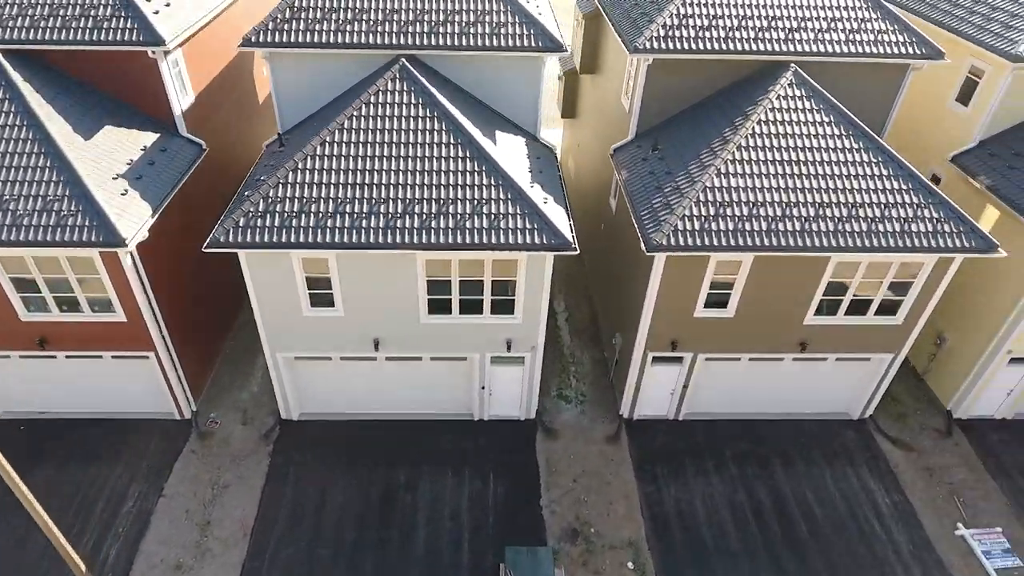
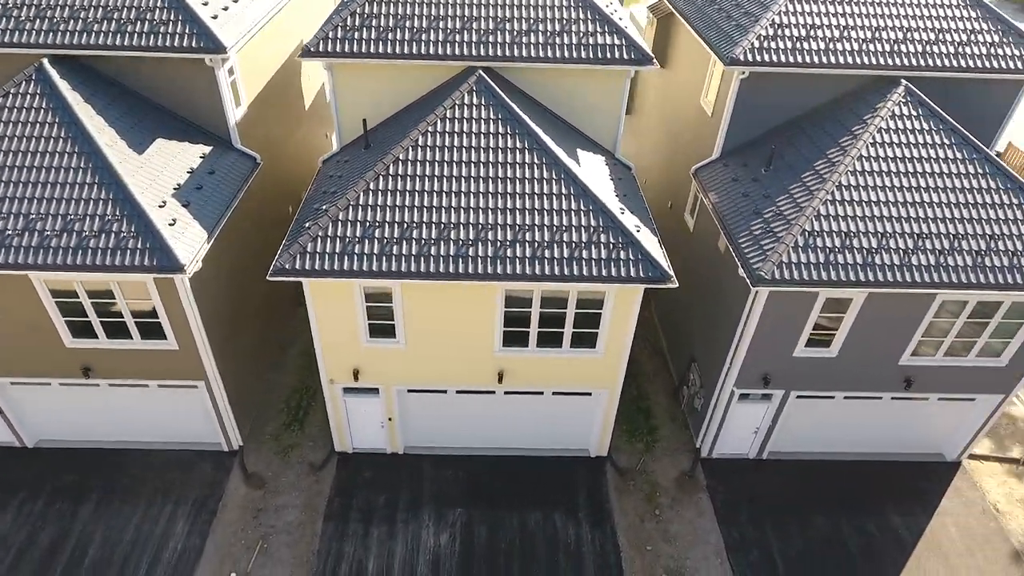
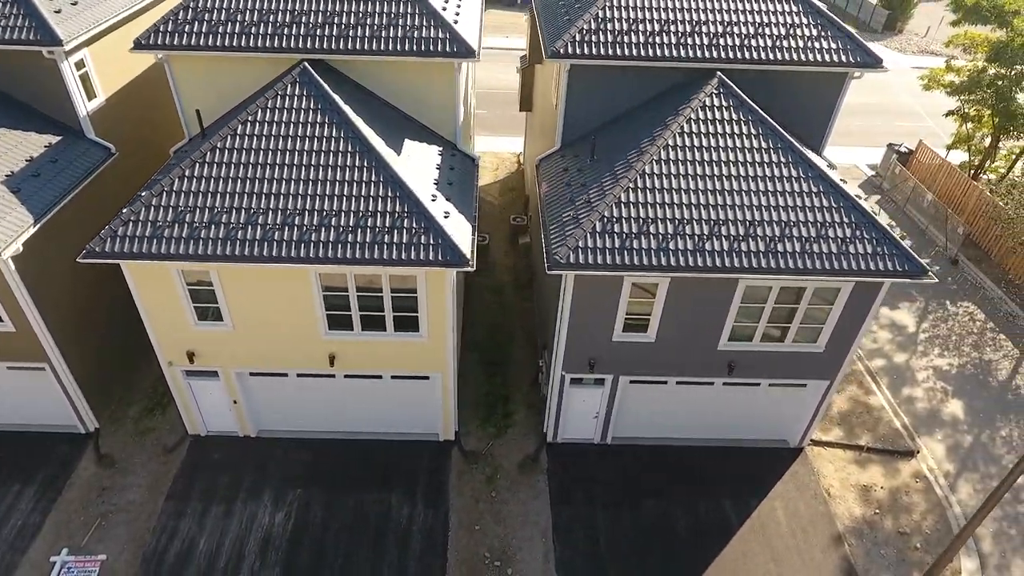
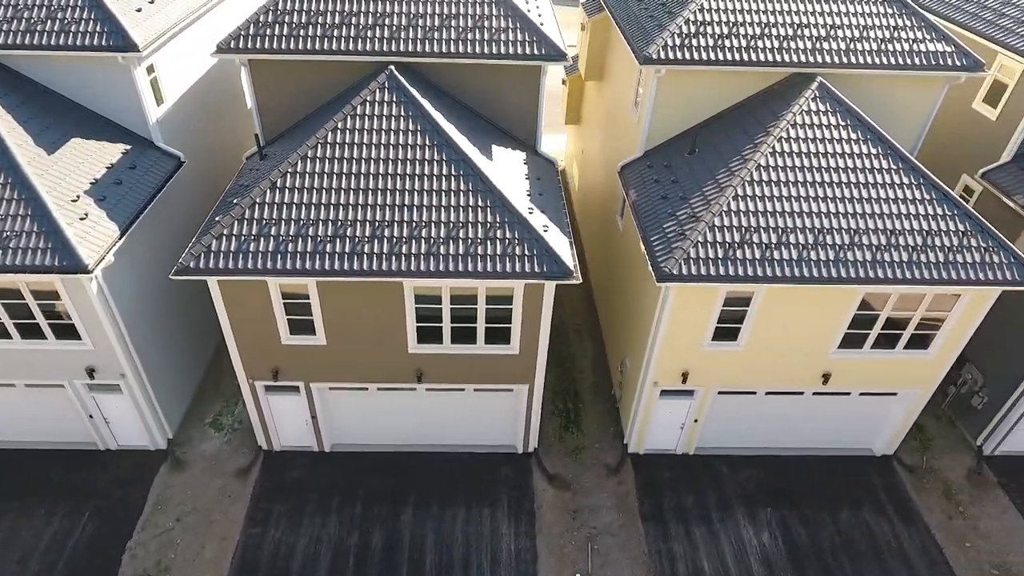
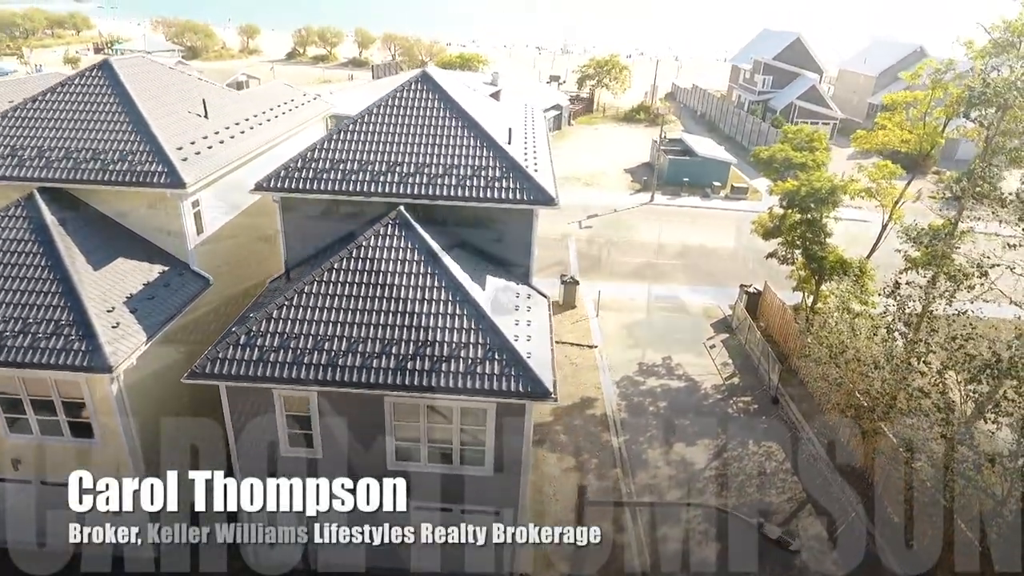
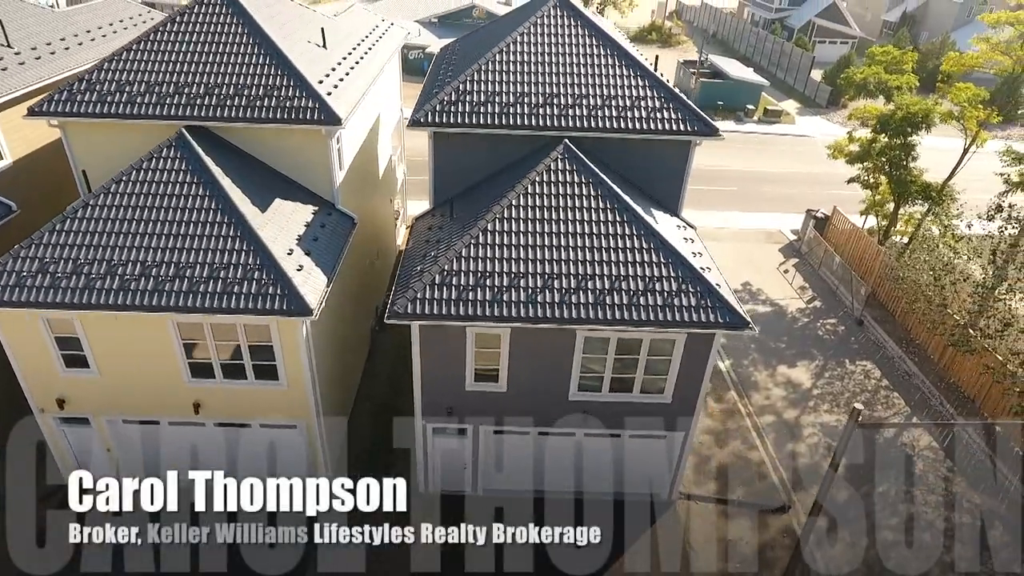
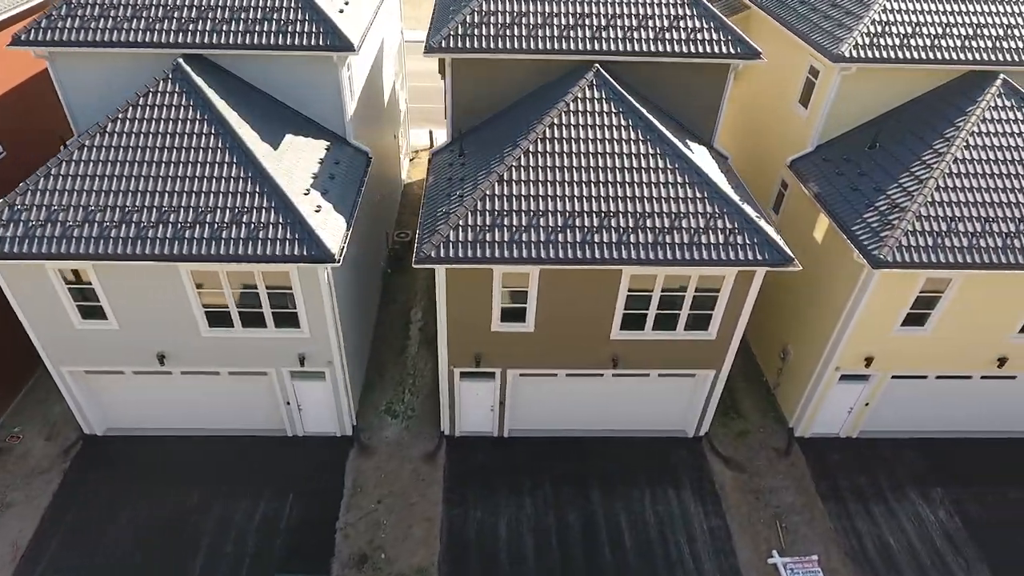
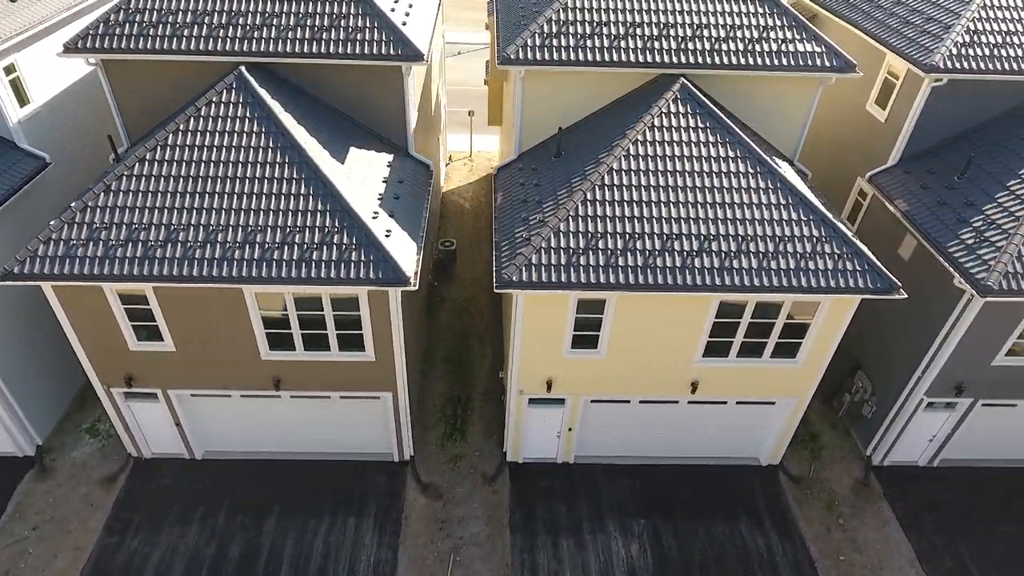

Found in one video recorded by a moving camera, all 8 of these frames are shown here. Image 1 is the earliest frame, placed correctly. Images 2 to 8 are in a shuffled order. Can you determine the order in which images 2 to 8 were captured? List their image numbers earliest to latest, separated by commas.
7, 4, 8, 2, 3, 6, 5
